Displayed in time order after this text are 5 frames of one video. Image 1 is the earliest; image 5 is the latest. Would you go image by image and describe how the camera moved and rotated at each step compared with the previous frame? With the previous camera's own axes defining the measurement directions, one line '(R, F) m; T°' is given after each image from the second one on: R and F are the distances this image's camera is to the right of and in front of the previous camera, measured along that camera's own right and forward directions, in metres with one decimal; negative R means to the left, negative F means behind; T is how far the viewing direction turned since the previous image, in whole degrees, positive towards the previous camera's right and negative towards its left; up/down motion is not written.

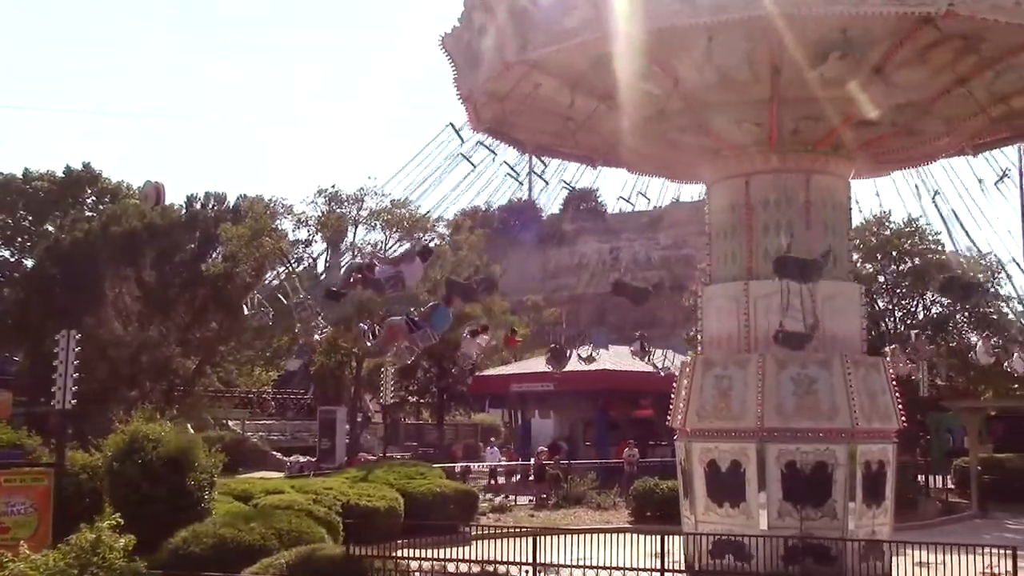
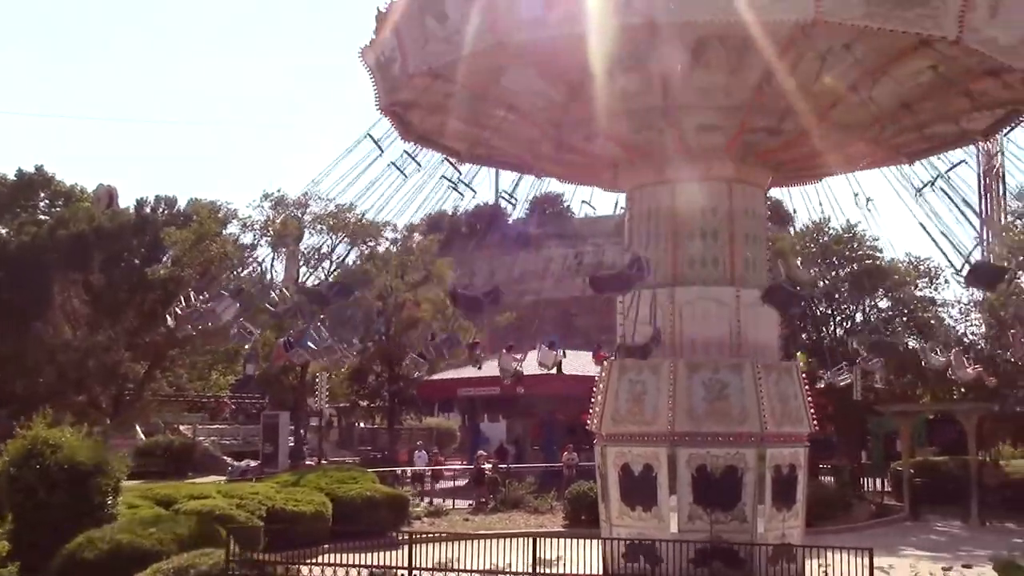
(+0.6, -0.1) m; +1°
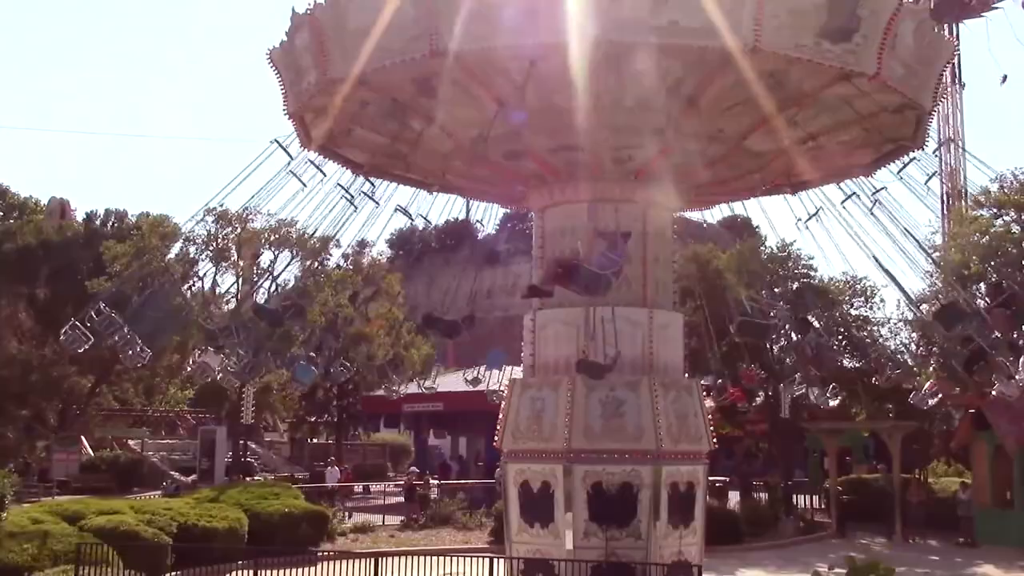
(+0.8, -0.1) m; +1°
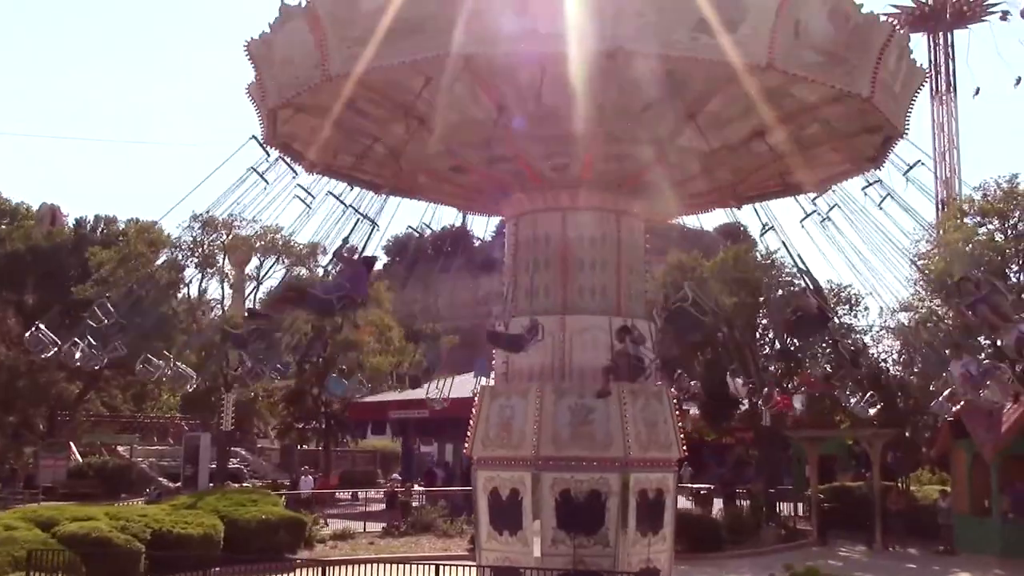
(+0.3, 0.0) m; 0°
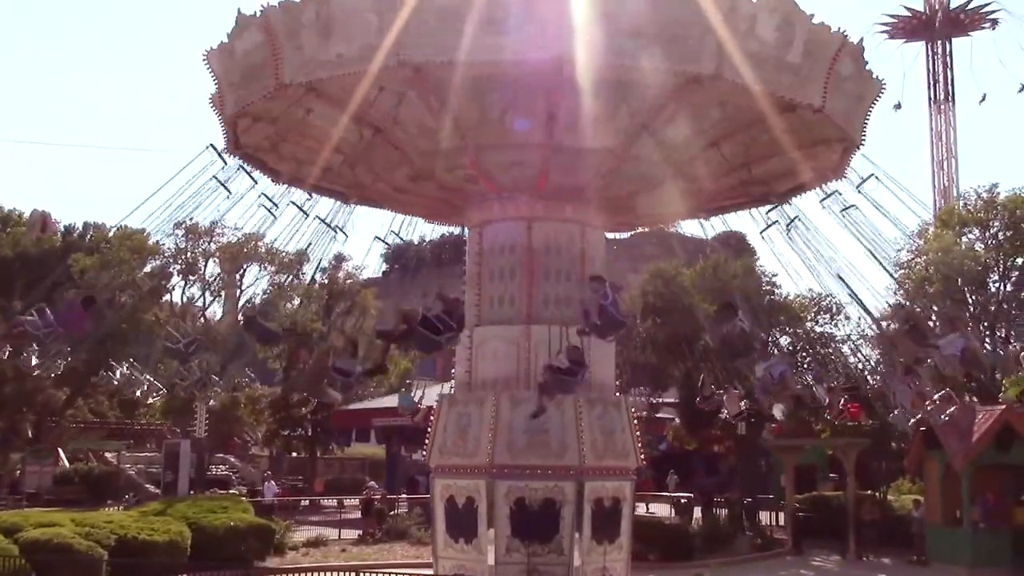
(+0.5, 0.0) m; 0°
